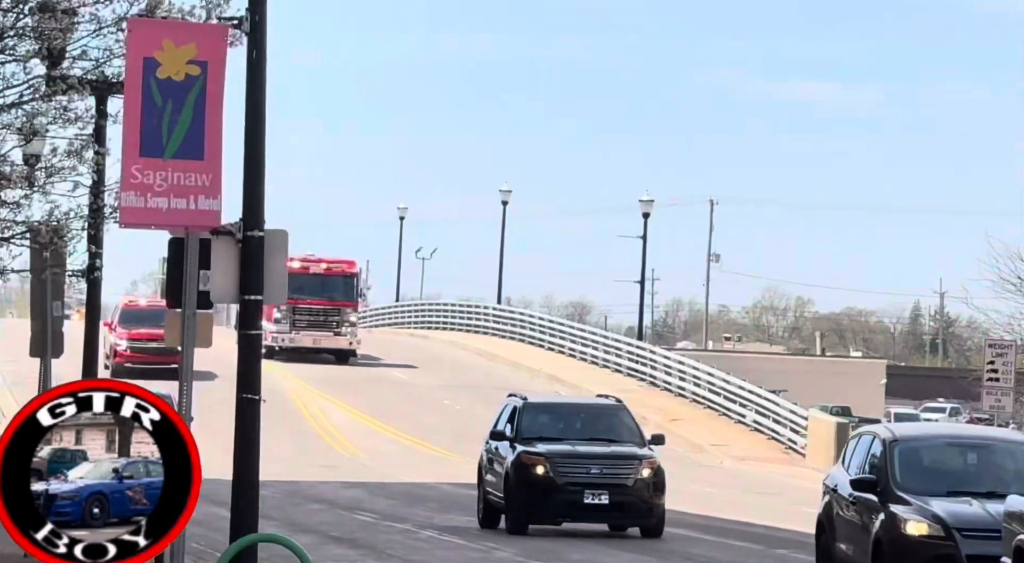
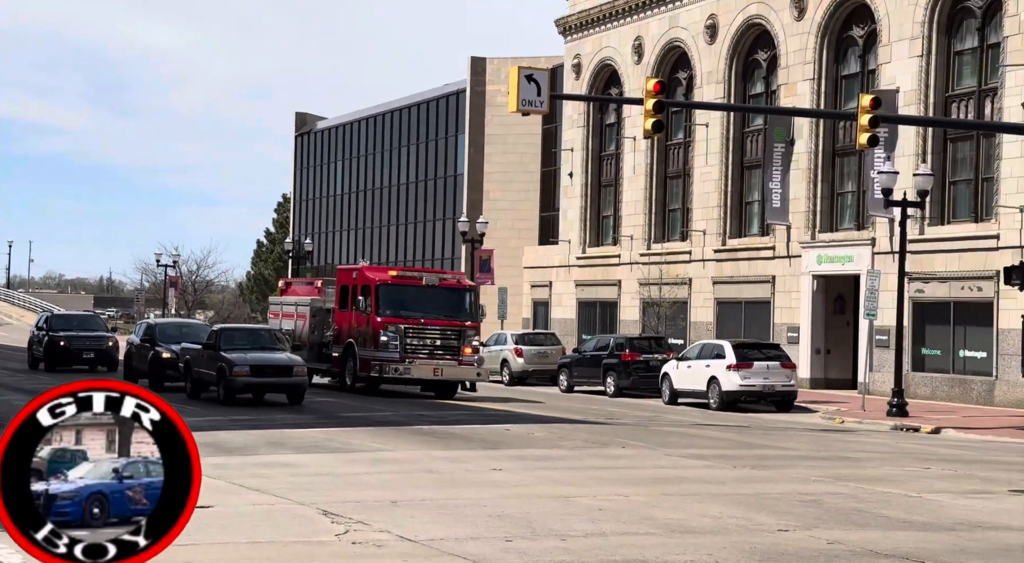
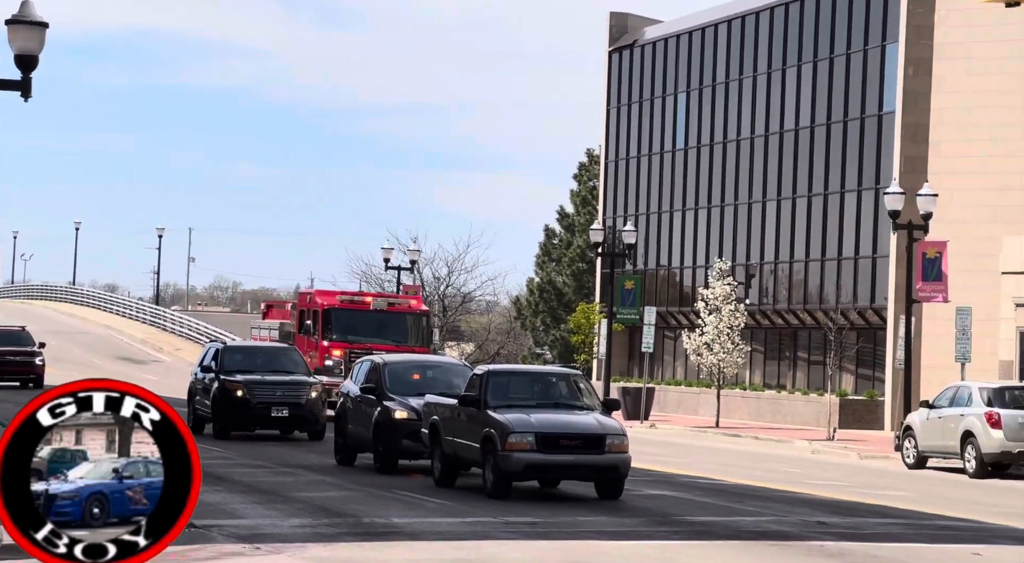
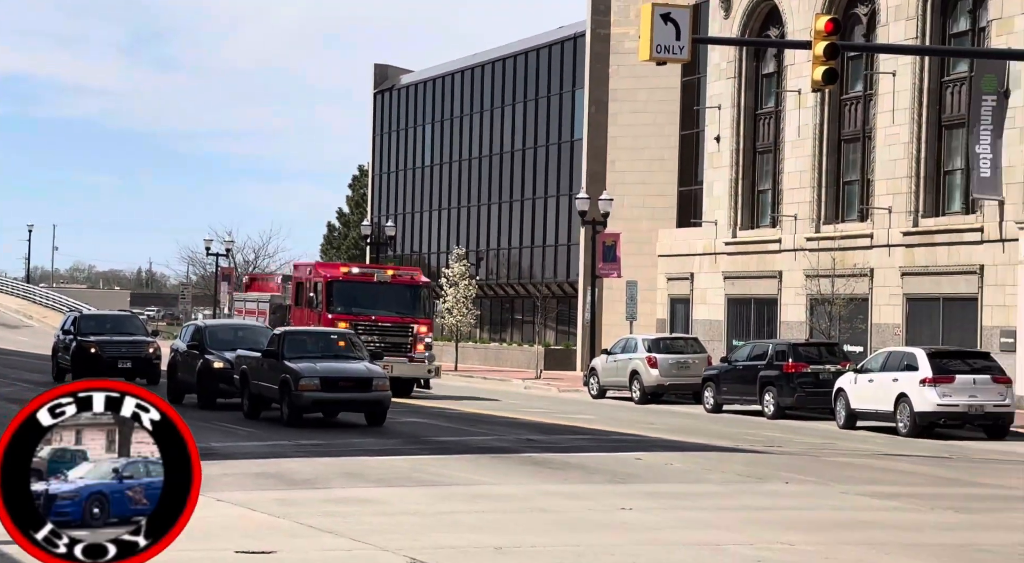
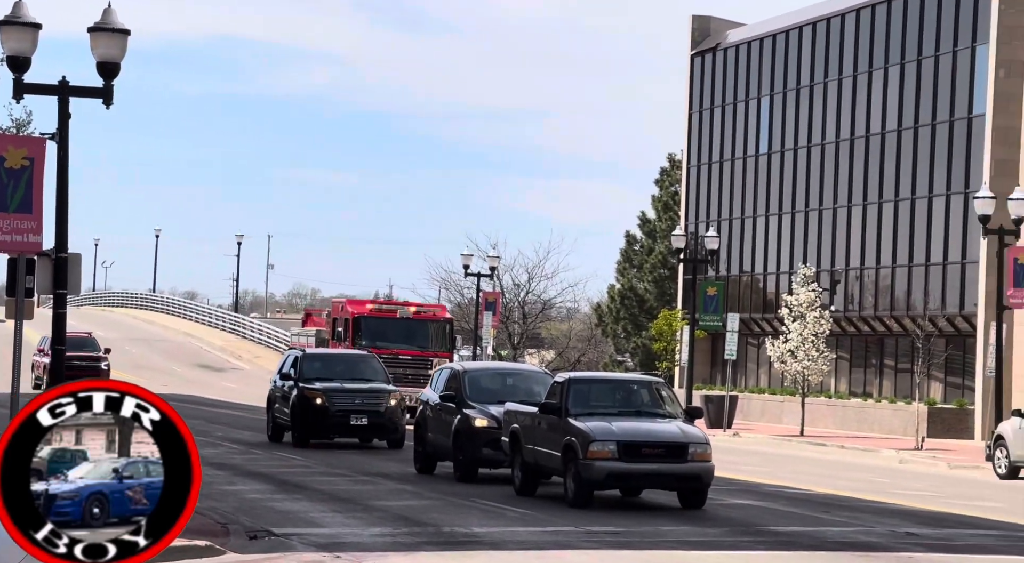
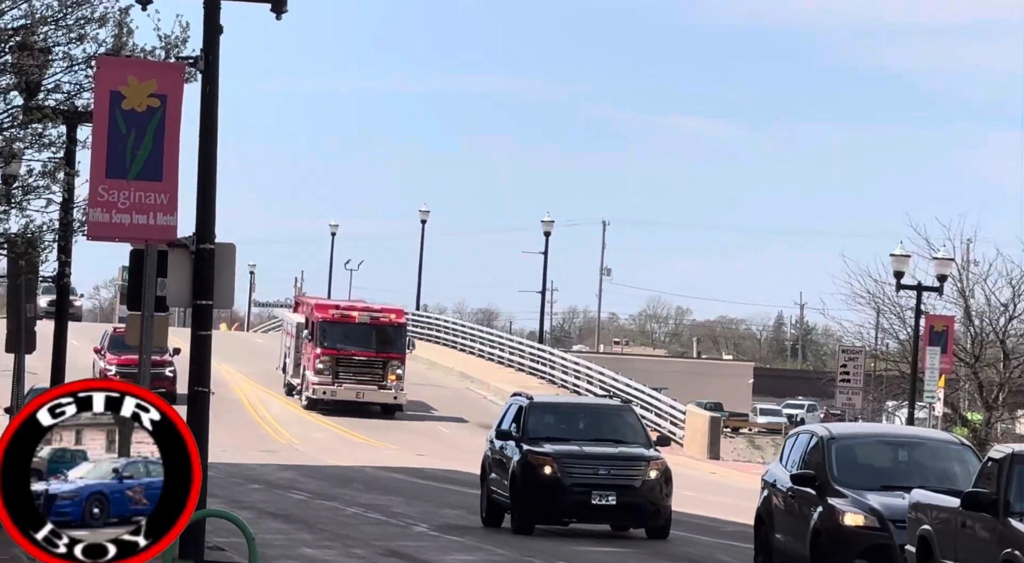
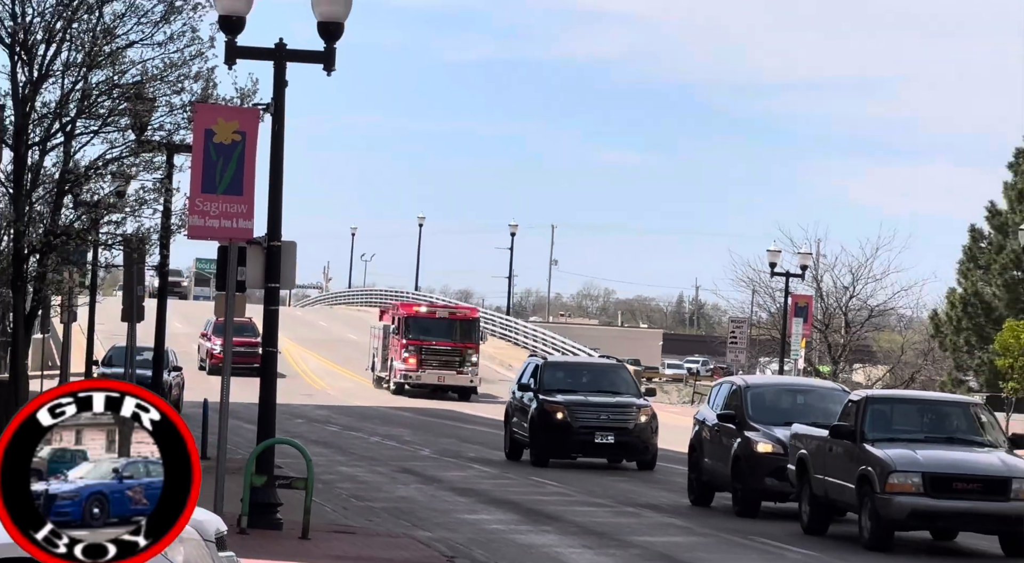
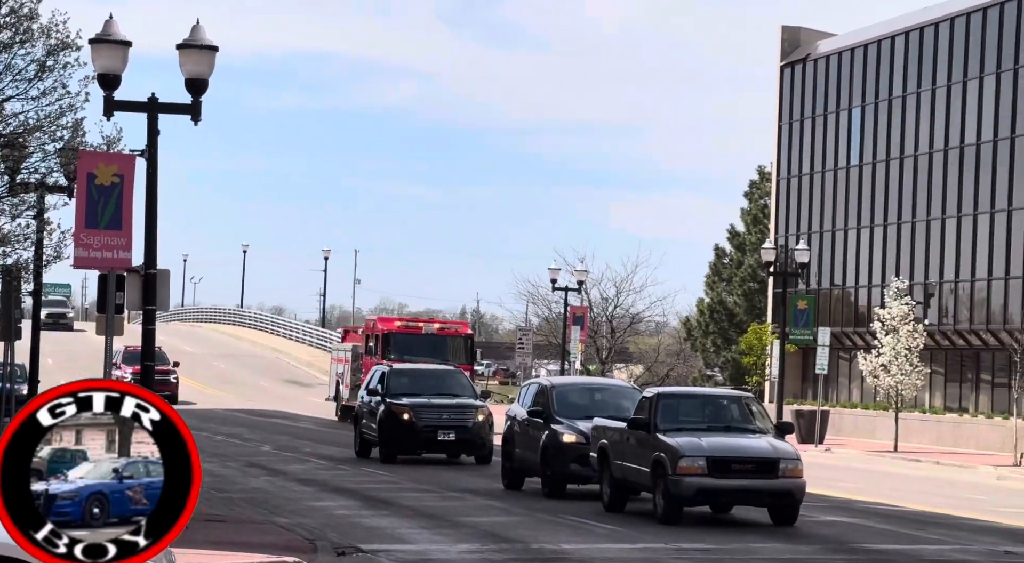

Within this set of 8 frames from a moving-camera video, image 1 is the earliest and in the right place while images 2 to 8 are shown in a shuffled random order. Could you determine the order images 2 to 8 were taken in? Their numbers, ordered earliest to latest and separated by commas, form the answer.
6, 7, 8, 5, 3, 4, 2
